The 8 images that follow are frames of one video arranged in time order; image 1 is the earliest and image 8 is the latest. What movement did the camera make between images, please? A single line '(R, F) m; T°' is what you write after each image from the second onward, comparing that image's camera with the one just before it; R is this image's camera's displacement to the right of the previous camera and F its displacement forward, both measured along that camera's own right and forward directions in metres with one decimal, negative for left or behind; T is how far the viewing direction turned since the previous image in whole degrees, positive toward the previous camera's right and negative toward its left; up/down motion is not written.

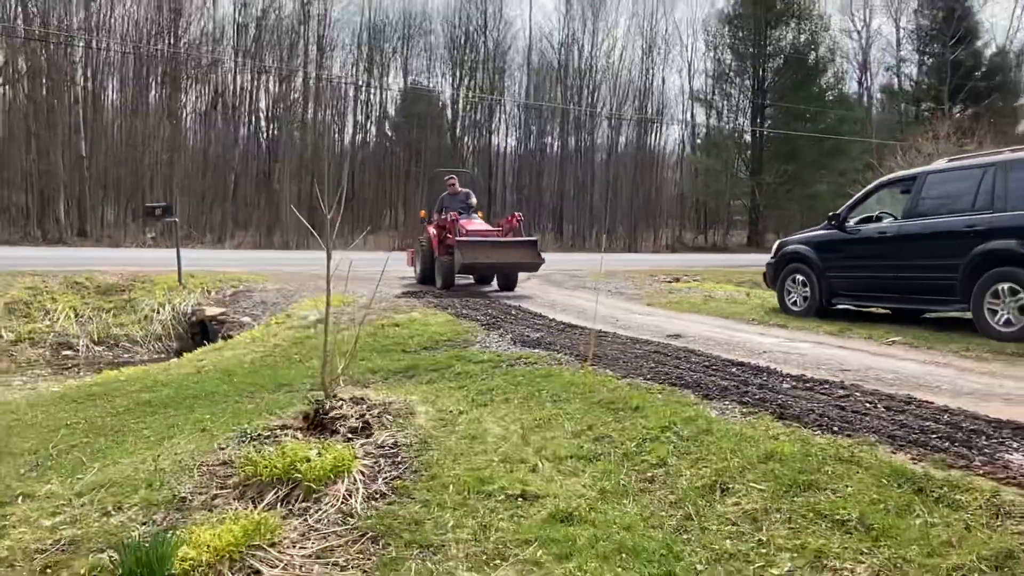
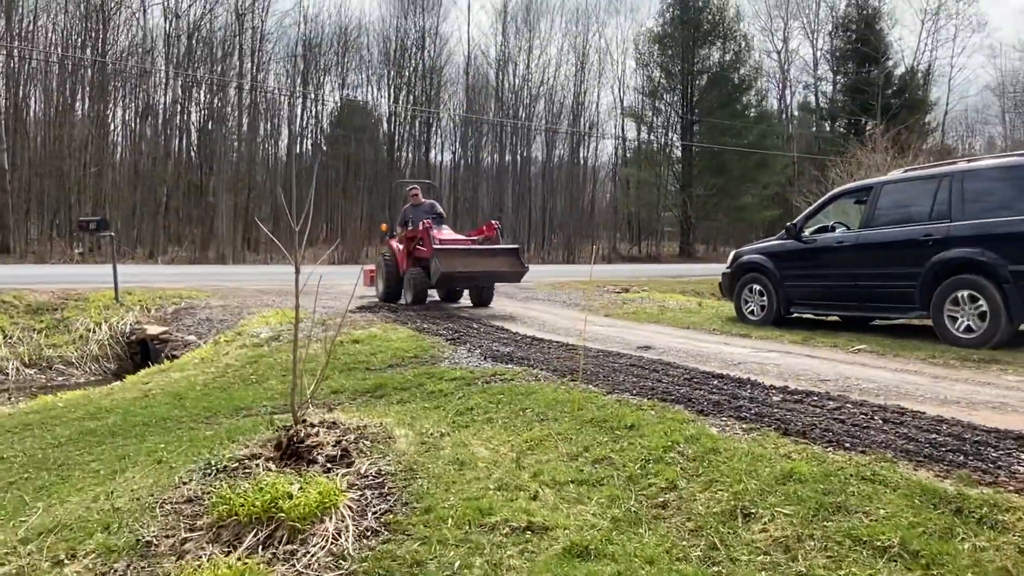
(-0.3, +0.2) m; +5°
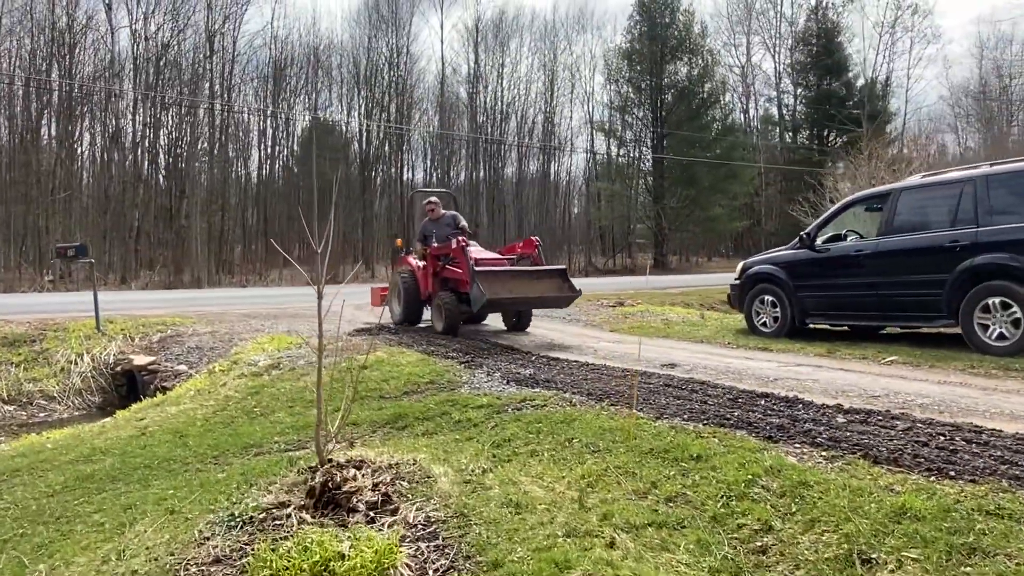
(-0.4, +0.4) m; +2°
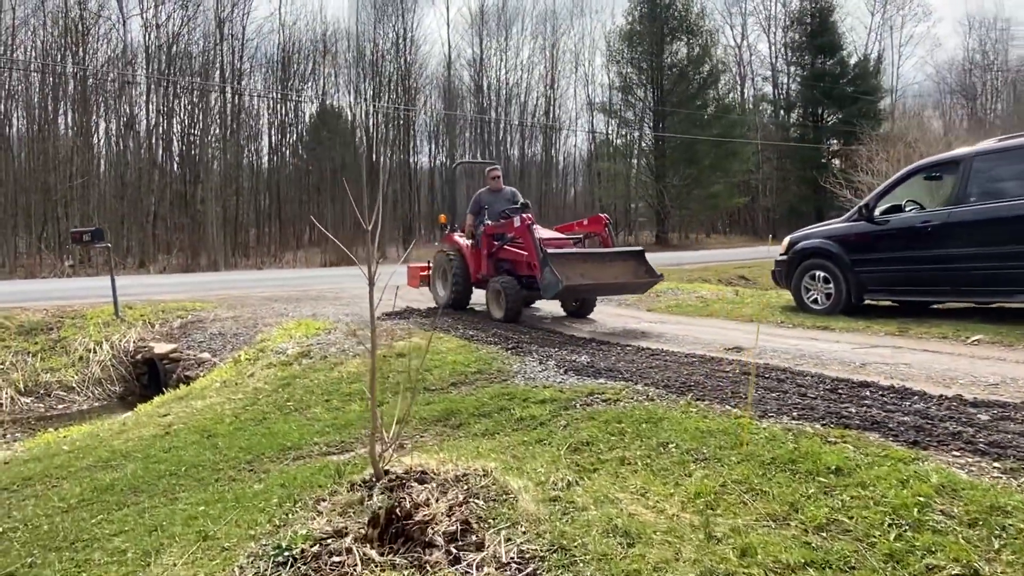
(-0.4, +0.7) m; -1°
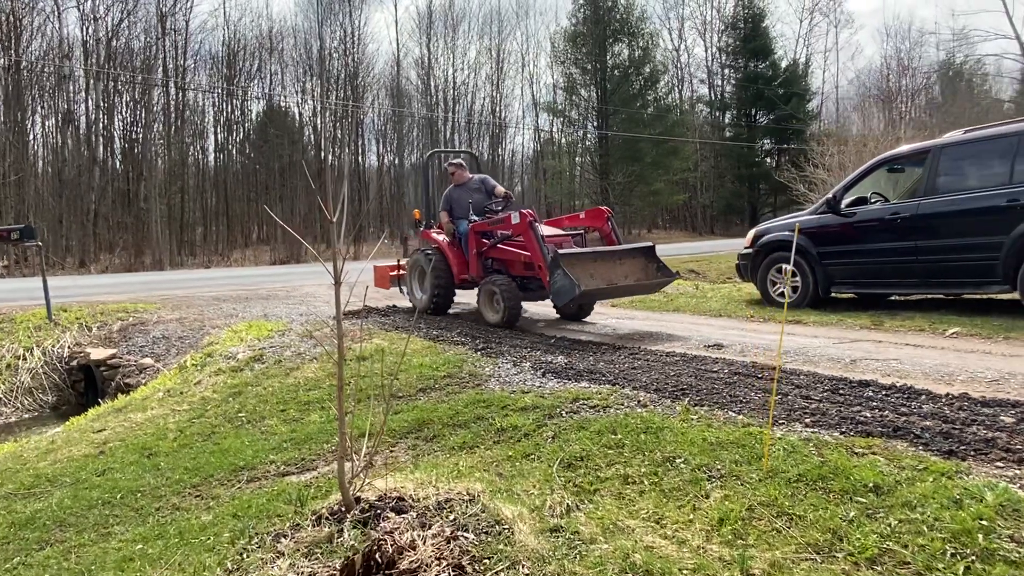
(-0.1, +0.5) m; +4°
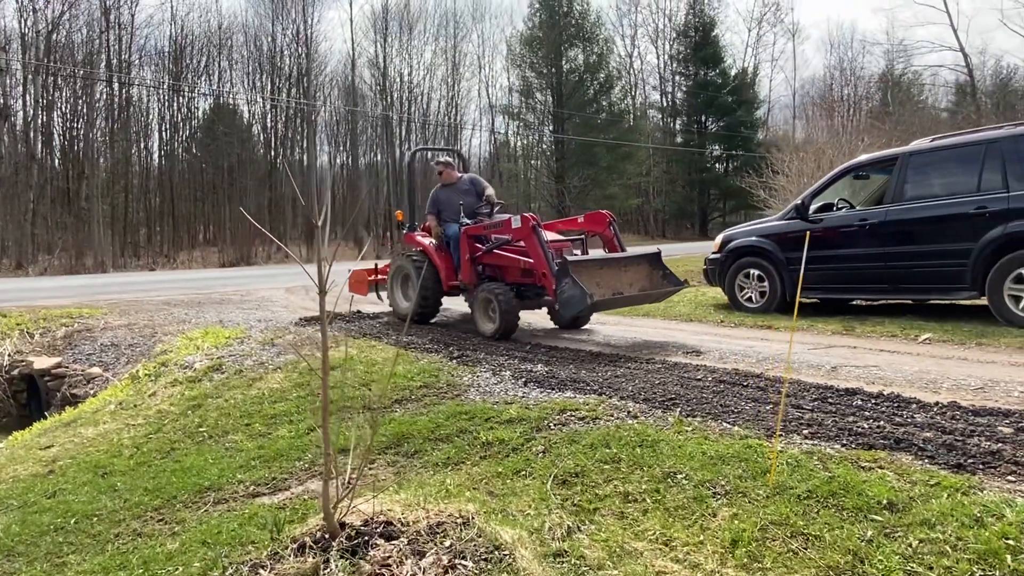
(-0.2, +0.2) m; +4°
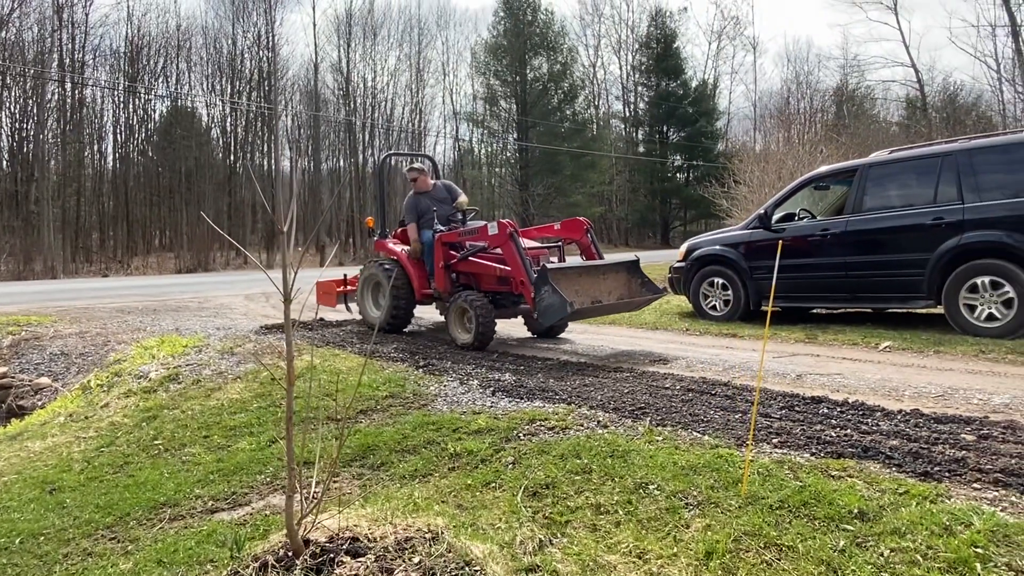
(0.0, +0.1) m; +3°
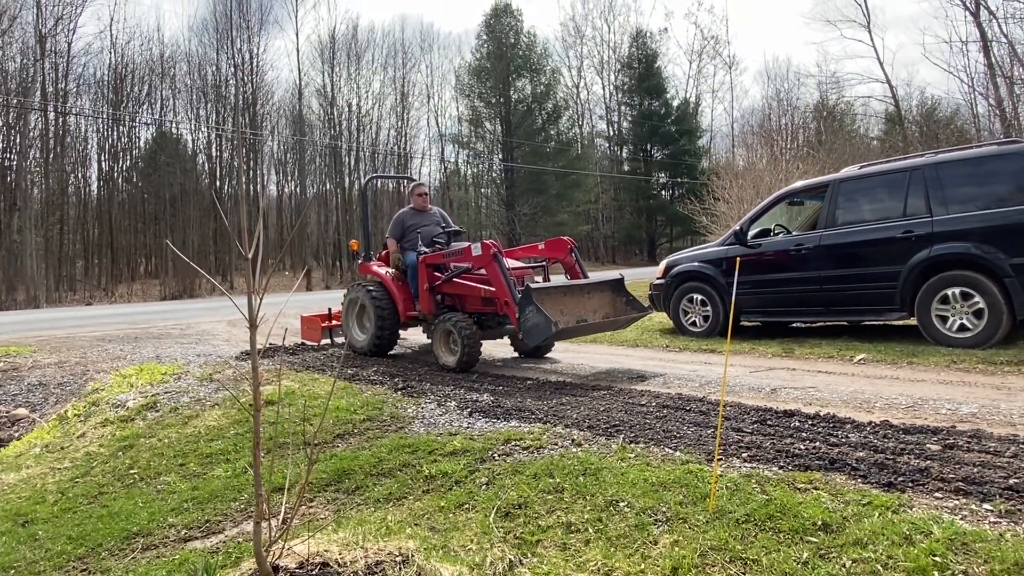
(+0.1, 0.0) m; +1°
